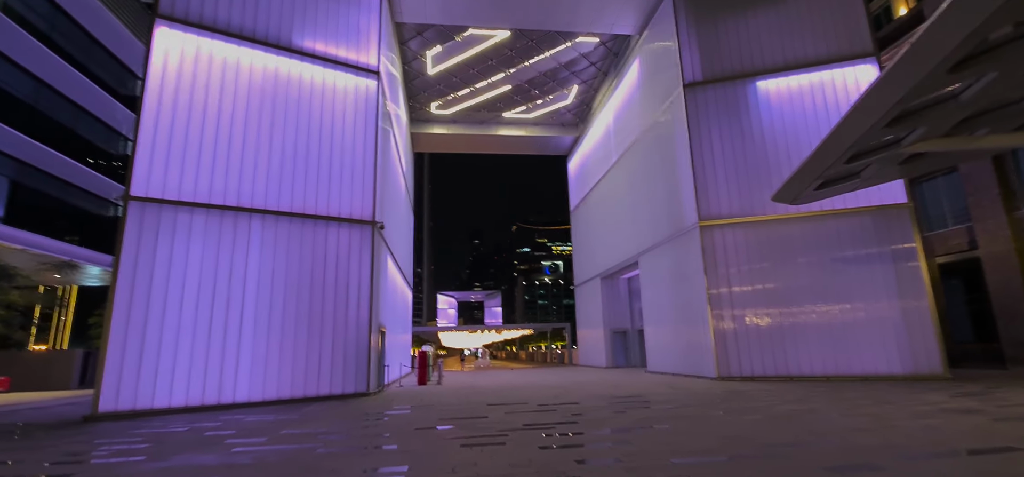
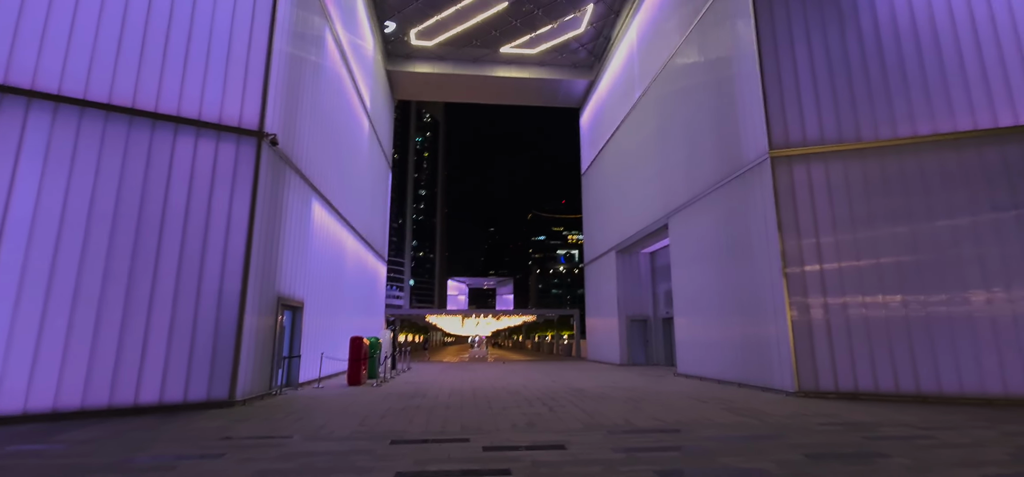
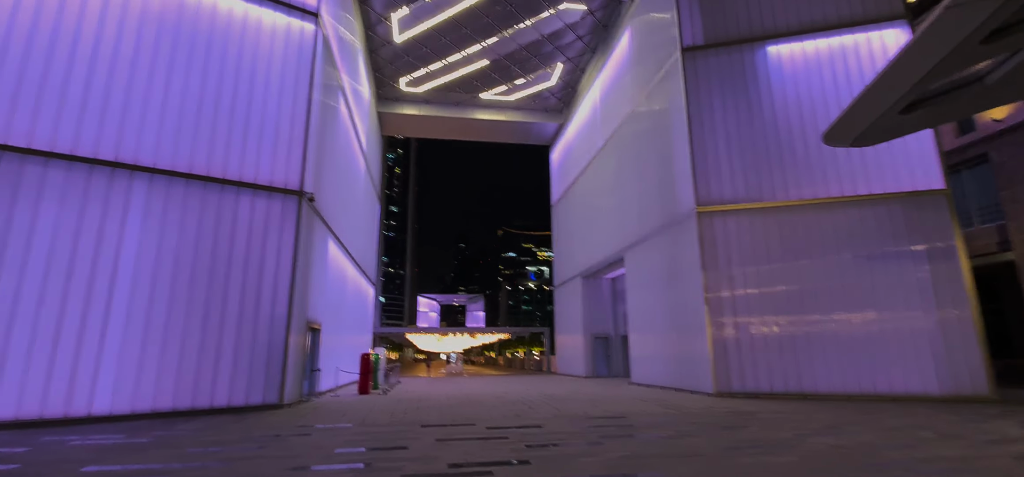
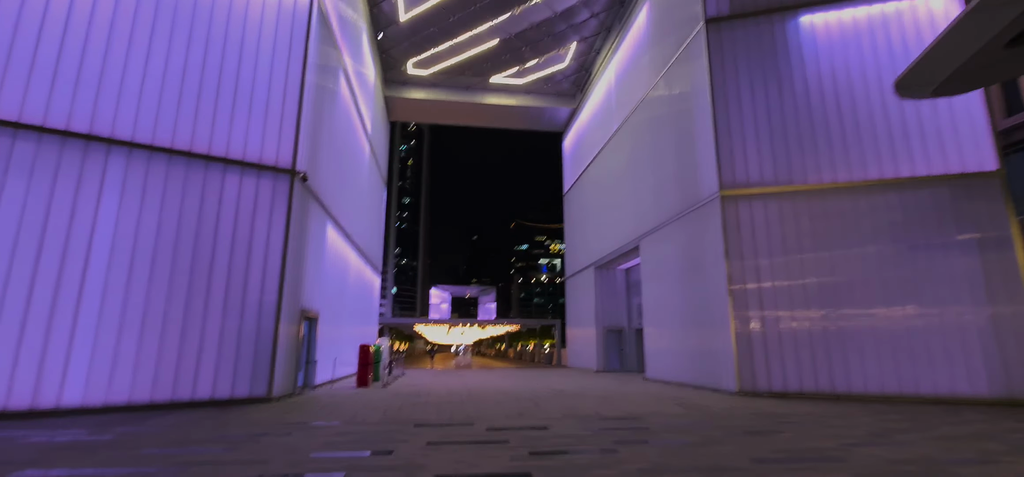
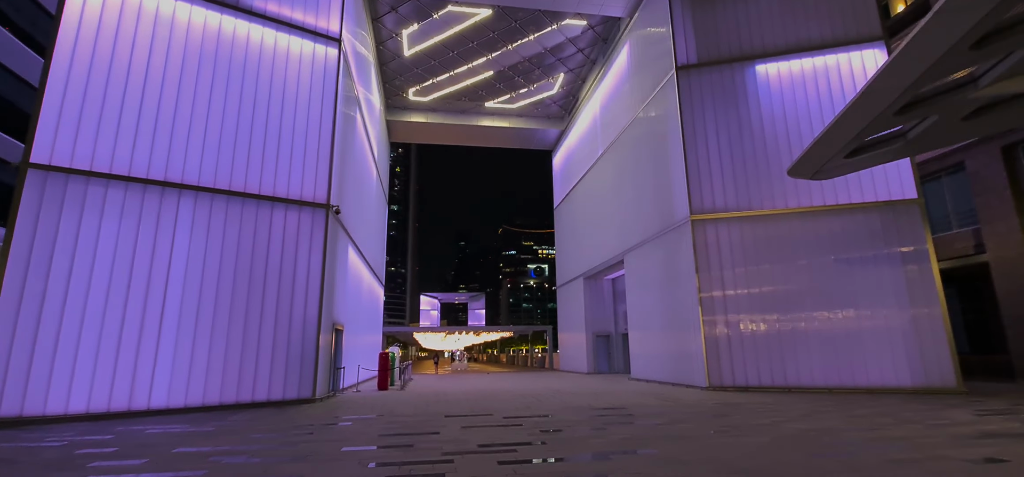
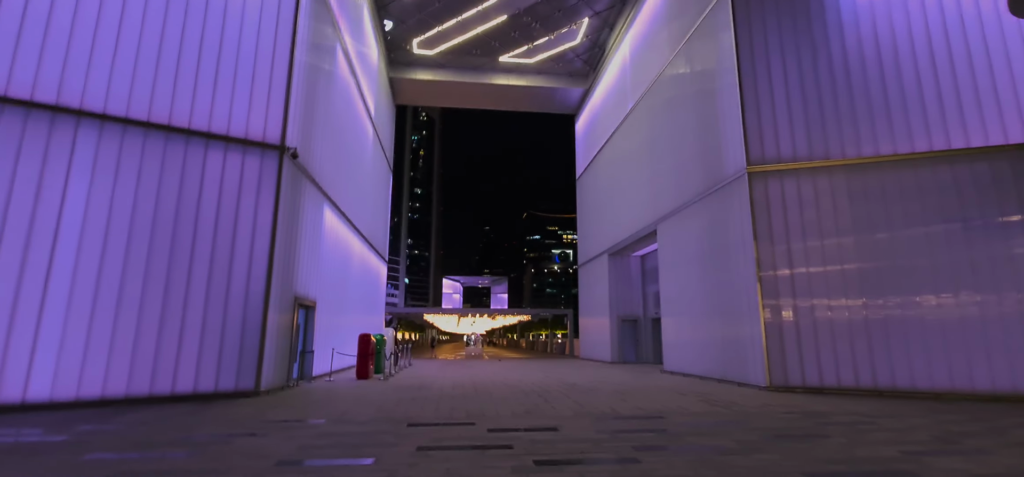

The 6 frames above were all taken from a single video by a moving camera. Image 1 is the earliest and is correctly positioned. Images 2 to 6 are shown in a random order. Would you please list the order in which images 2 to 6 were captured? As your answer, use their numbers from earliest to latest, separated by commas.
5, 3, 4, 6, 2
